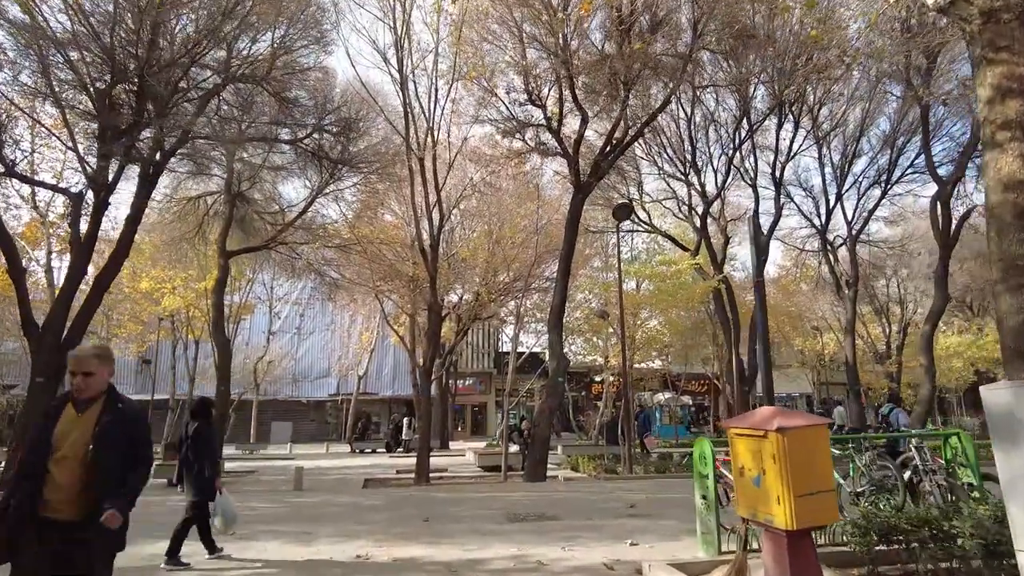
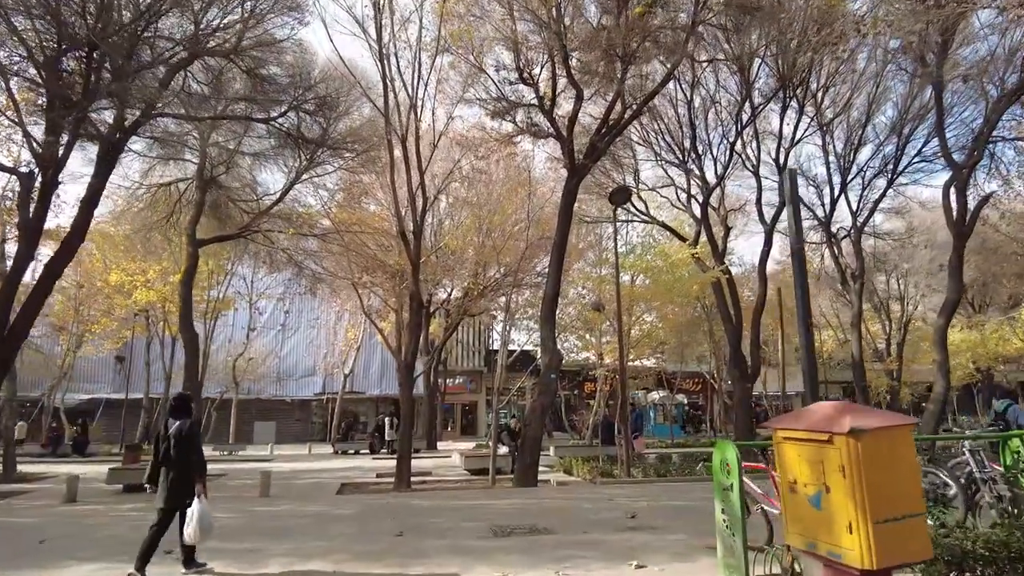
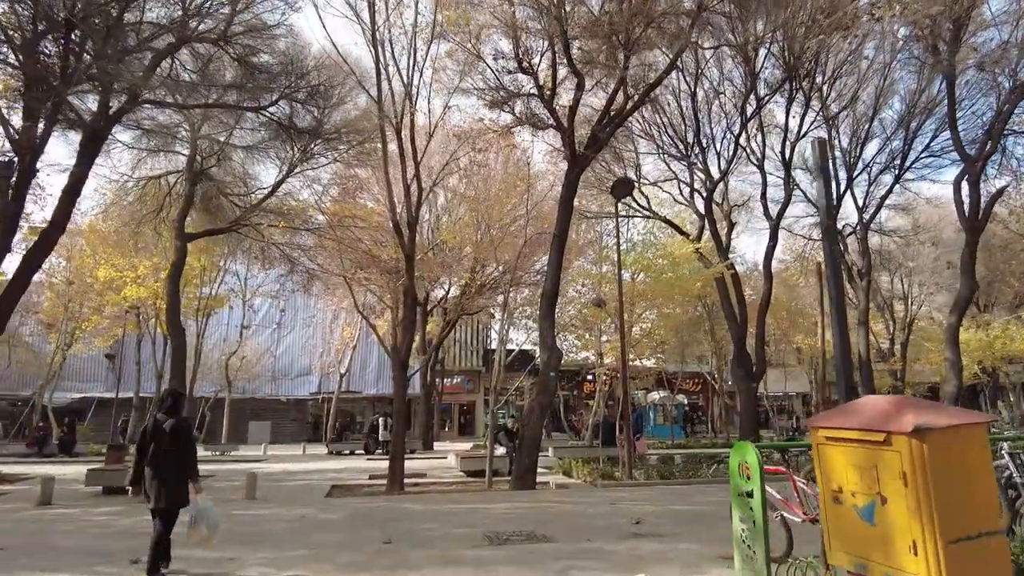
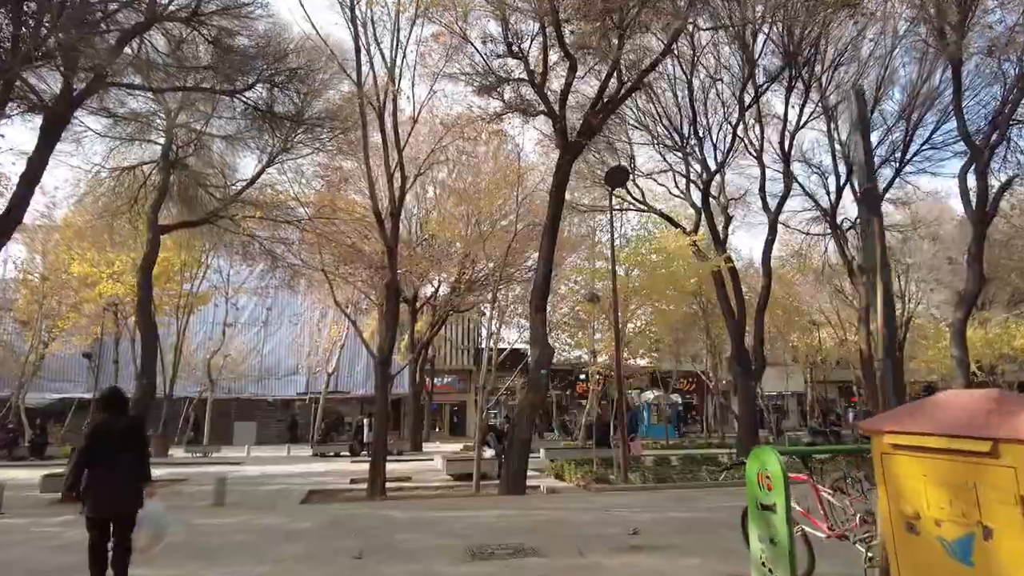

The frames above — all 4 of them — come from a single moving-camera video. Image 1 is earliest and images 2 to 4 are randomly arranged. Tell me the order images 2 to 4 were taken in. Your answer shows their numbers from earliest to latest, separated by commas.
2, 3, 4
